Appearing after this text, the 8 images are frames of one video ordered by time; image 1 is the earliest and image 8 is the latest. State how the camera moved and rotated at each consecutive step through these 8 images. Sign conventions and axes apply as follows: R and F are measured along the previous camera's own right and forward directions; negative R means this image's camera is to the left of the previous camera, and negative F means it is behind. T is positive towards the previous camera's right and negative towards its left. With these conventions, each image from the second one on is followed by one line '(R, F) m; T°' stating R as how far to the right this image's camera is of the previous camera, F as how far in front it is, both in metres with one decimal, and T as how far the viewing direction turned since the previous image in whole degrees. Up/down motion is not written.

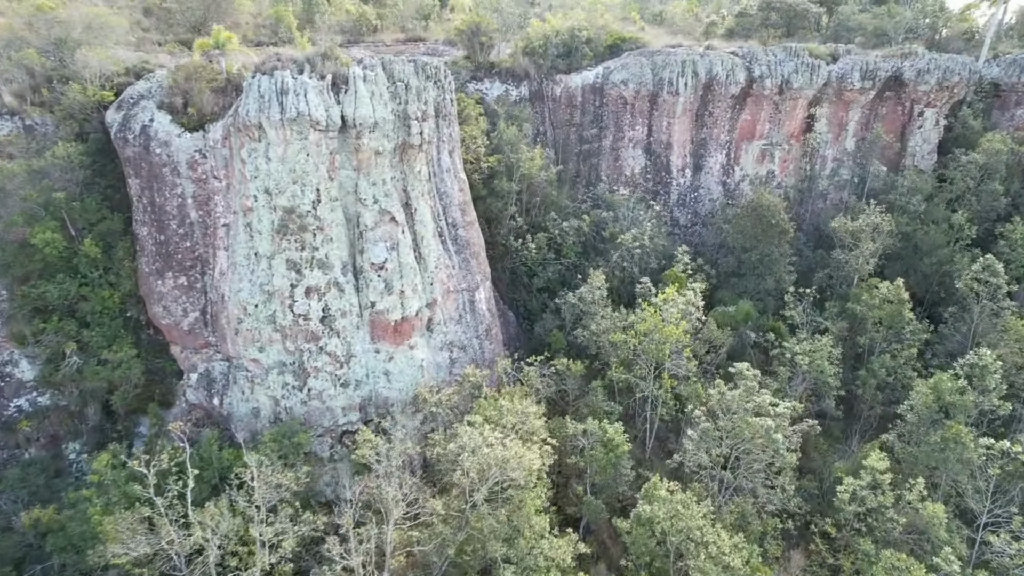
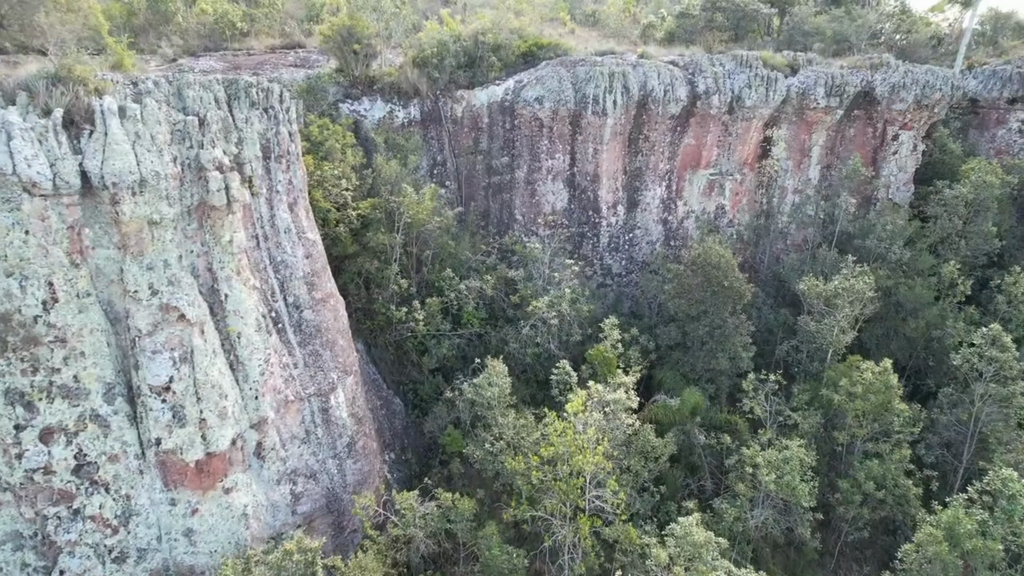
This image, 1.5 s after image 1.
(+1.9, +5.4) m; +4°
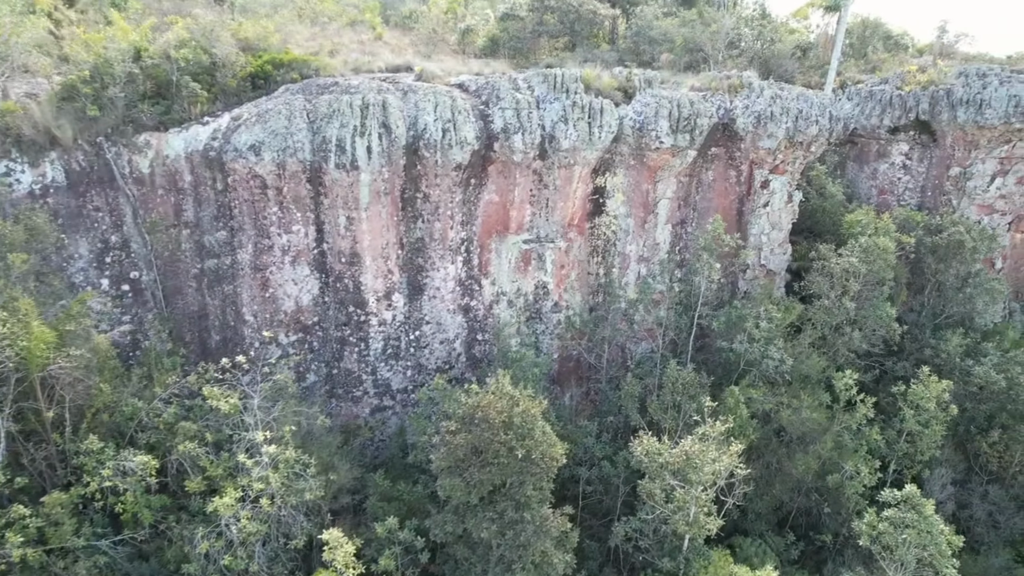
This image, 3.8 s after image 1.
(+3.8, +6.7) m; +9°
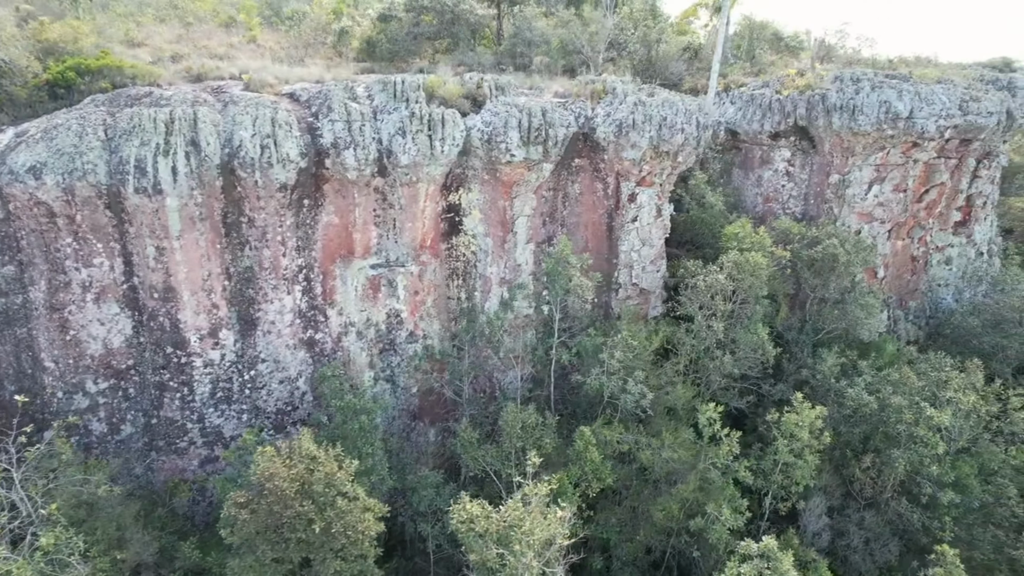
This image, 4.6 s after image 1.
(+2.1, +1.4) m; +5°
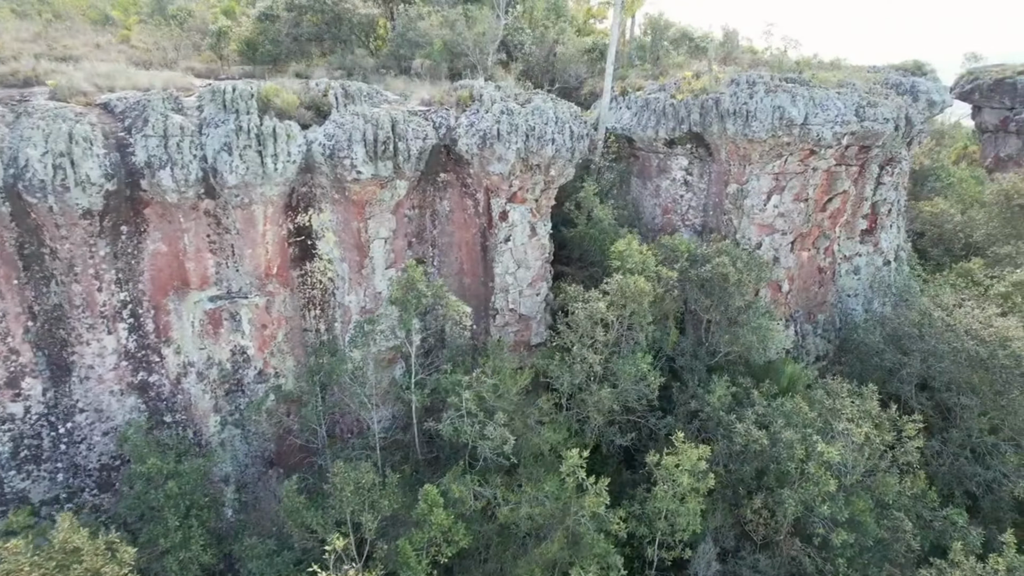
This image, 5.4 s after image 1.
(+1.9, +1.4) m; +4°
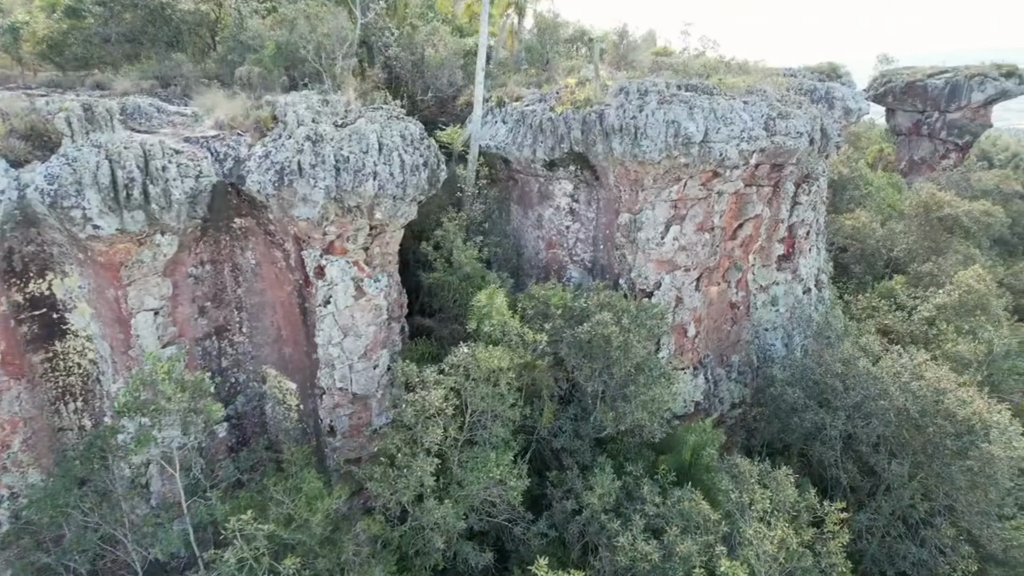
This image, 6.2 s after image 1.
(+1.8, +2.9) m; +5°
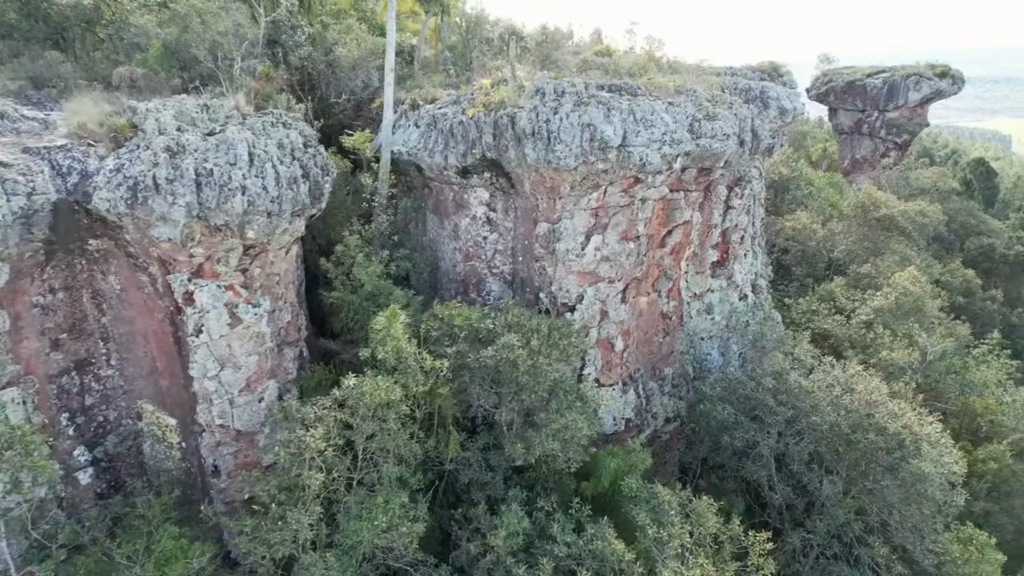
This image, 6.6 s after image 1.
(+0.9, +0.9) m; +3°
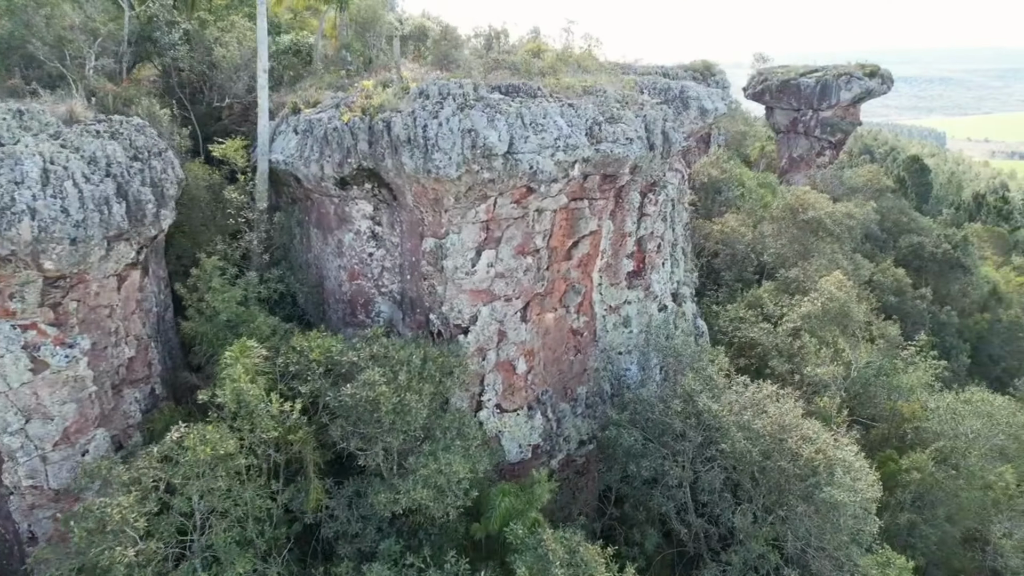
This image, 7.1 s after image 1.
(+1.2, +1.1) m; +3°
